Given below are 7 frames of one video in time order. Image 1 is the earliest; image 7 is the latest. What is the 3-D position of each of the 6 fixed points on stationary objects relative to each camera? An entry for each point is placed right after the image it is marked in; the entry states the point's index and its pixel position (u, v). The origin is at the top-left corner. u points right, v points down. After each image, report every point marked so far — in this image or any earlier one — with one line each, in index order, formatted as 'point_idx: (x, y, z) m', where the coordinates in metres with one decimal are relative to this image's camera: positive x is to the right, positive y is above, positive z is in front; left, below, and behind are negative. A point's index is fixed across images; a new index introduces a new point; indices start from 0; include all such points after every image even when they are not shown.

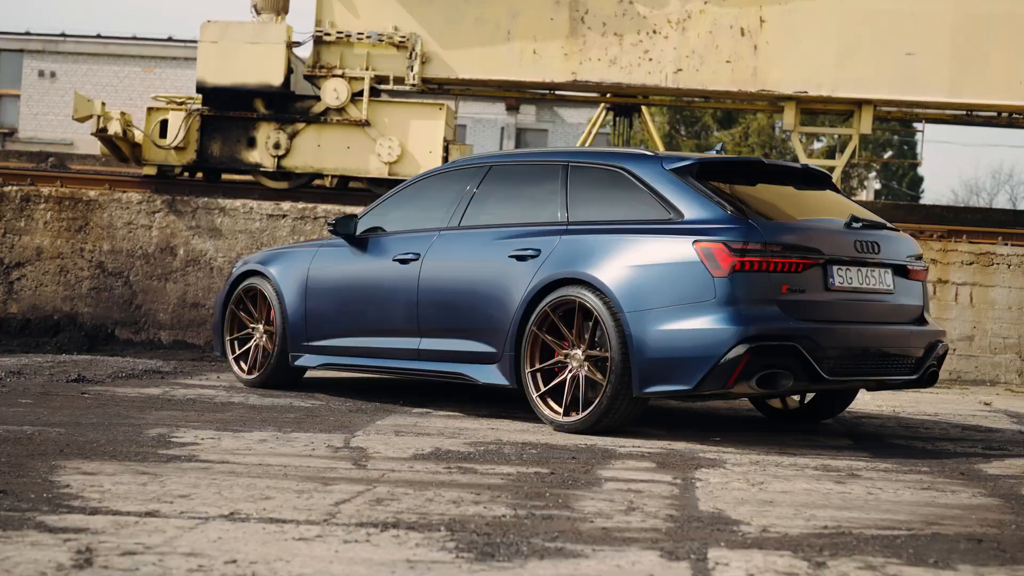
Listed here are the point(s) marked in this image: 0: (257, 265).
0: (-1.2, +0.1, +7.1) m
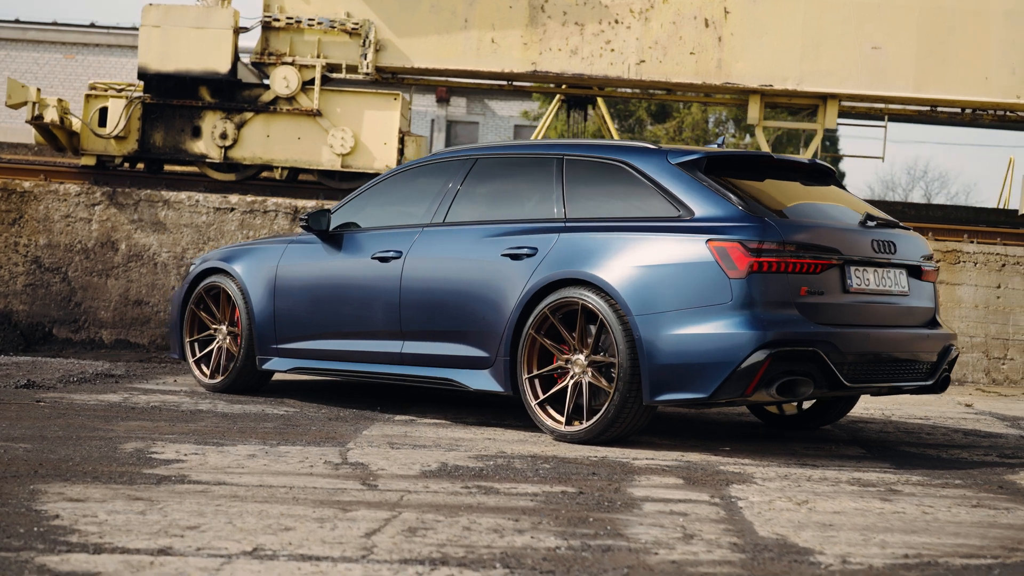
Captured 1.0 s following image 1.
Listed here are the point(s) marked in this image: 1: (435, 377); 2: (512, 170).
0: (-1.3, +0.1, +6.7) m
1: (-0.4, -0.3, +5.7) m
2: (0.0, +0.5, +5.7) m
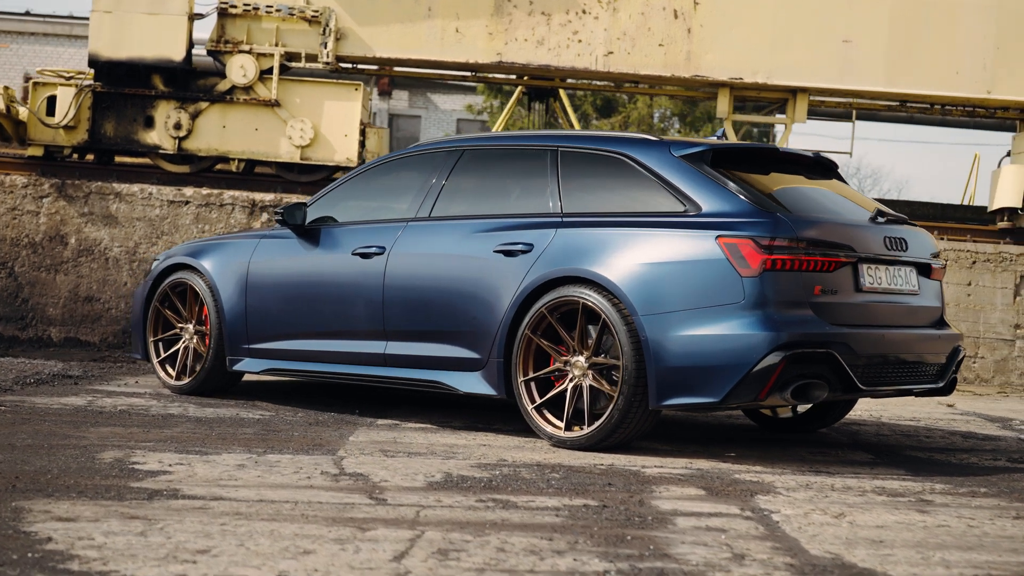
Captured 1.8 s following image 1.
0: (-1.4, +0.1, +6.4) m
1: (-0.4, -0.3, +5.4) m
2: (0.0, +0.5, +5.5) m
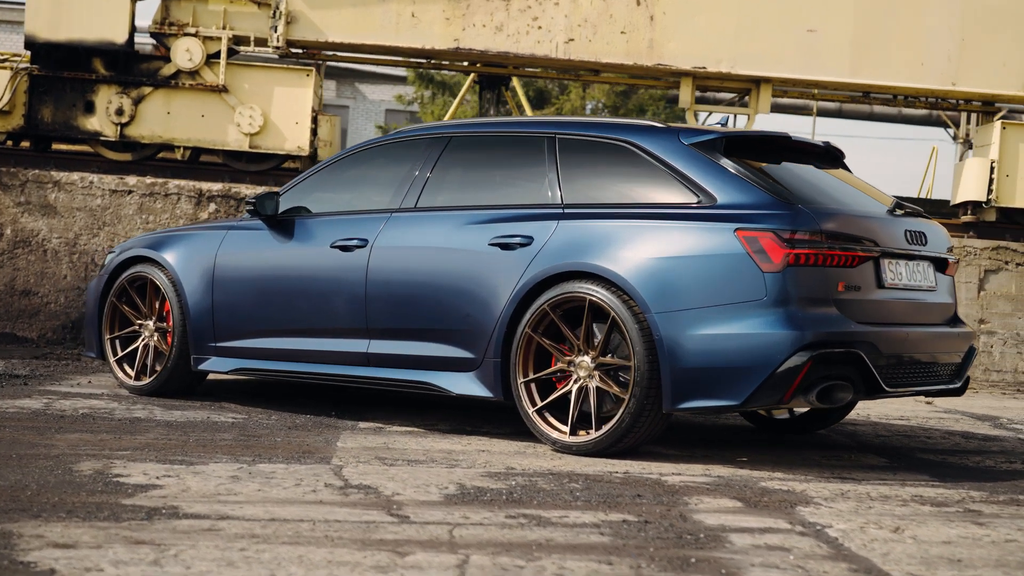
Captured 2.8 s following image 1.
0: (-1.5, +0.2, +6.0) m
1: (-0.4, -0.3, +5.1) m
2: (-0.1, +0.5, +5.2) m
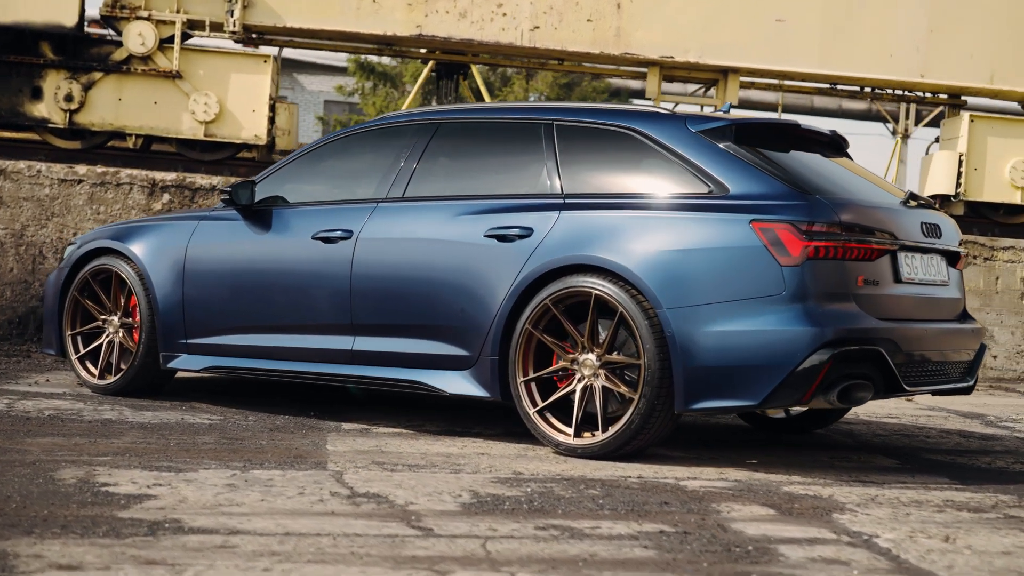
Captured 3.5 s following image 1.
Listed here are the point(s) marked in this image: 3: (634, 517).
0: (-1.6, +0.2, +5.7) m
1: (-0.5, -0.3, +4.9) m
2: (-0.1, +0.5, +4.9) m
3: (+0.3, -0.5, +3.2) m
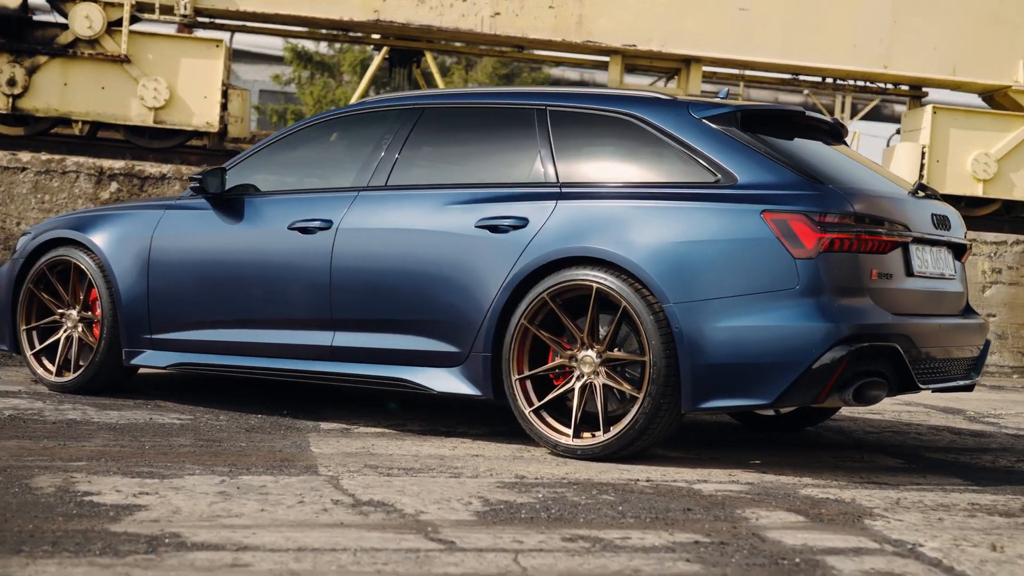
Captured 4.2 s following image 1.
0: (-1.6, +0.2, +5.4) m
1: (-0.5, -0.3, +4.6) m
2: (-0.1, +0.5, +4.7) m
3: (+0.3, -0.5, +3.0) m
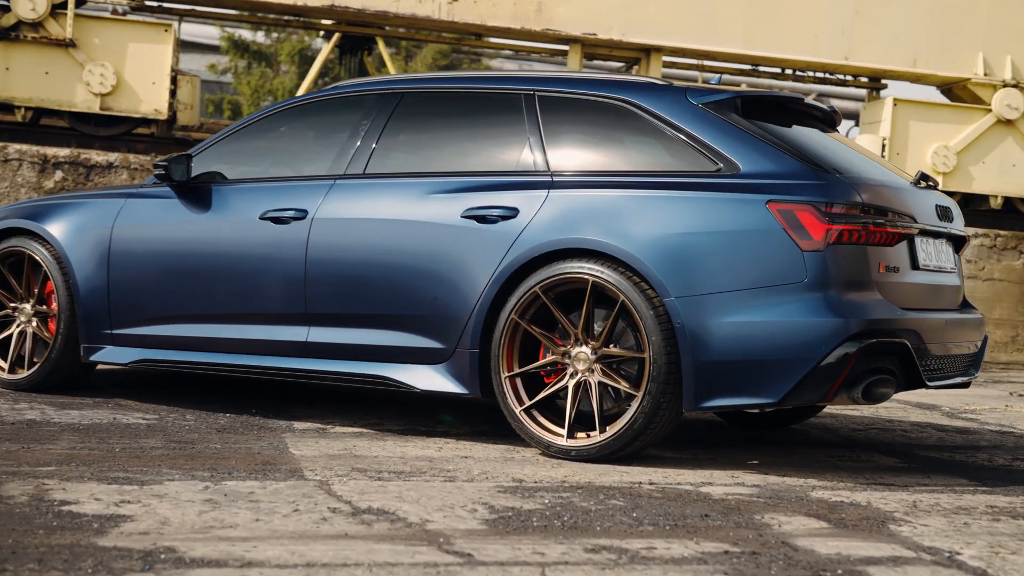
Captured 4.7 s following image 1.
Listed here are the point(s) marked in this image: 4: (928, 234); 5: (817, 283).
0: (-1.7, +0.2, +5.1) m
1: (-0.5, -0.3, +4.4) m
2: (-0.2, +0.6, +4.5) m
3: (+0.3, -0.5, +2.9) m
4: (+1.2, +0.1, +4.1) m
5: (+0.8, 0.0, +3.7) m
